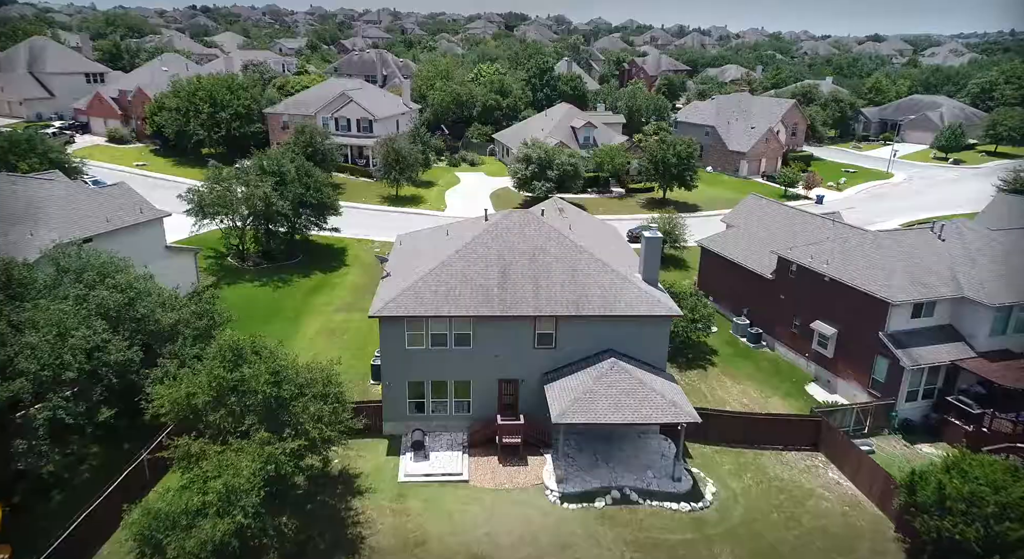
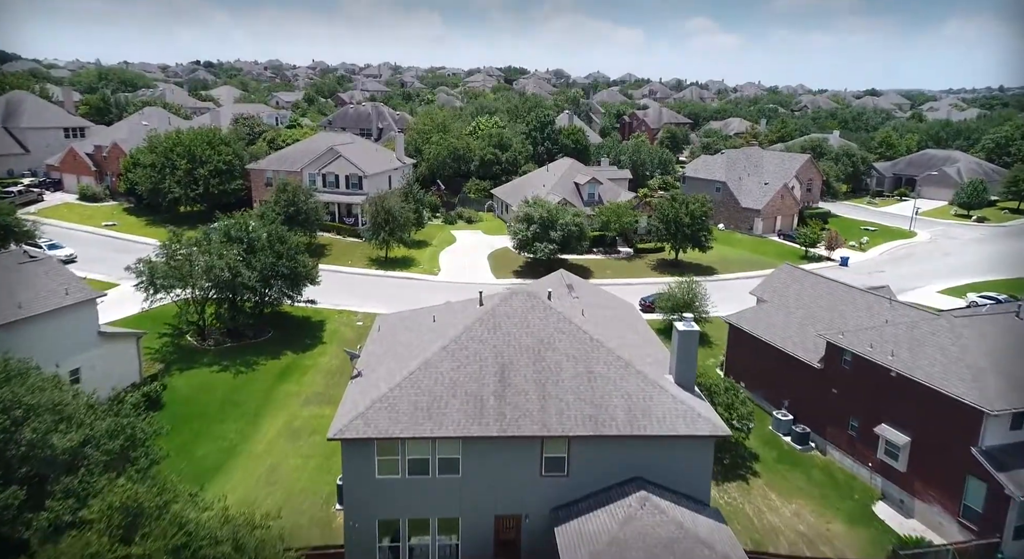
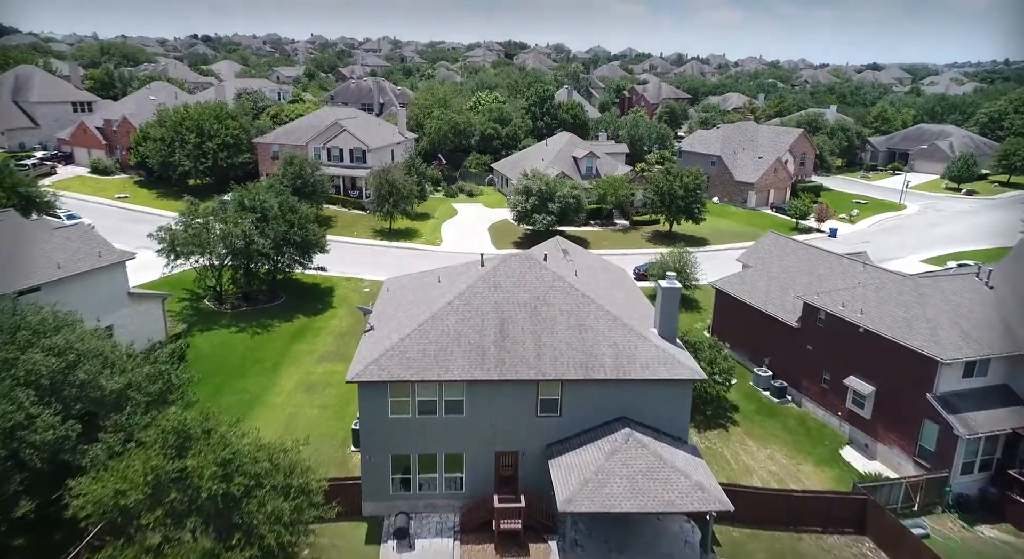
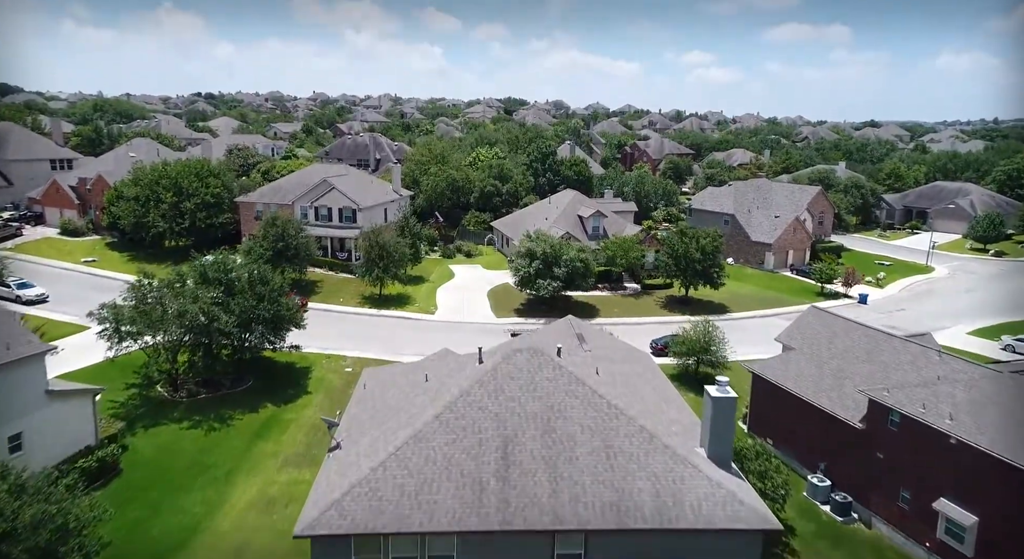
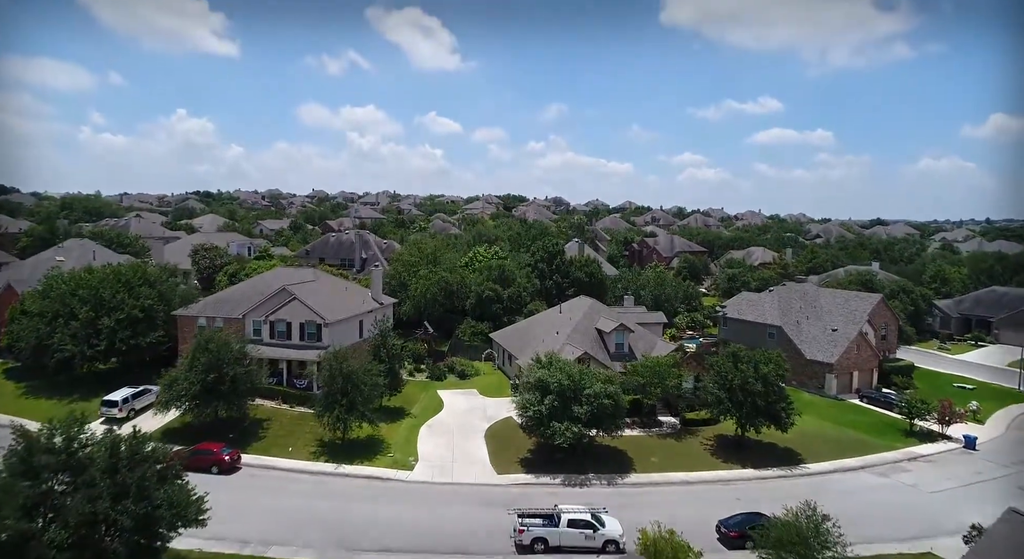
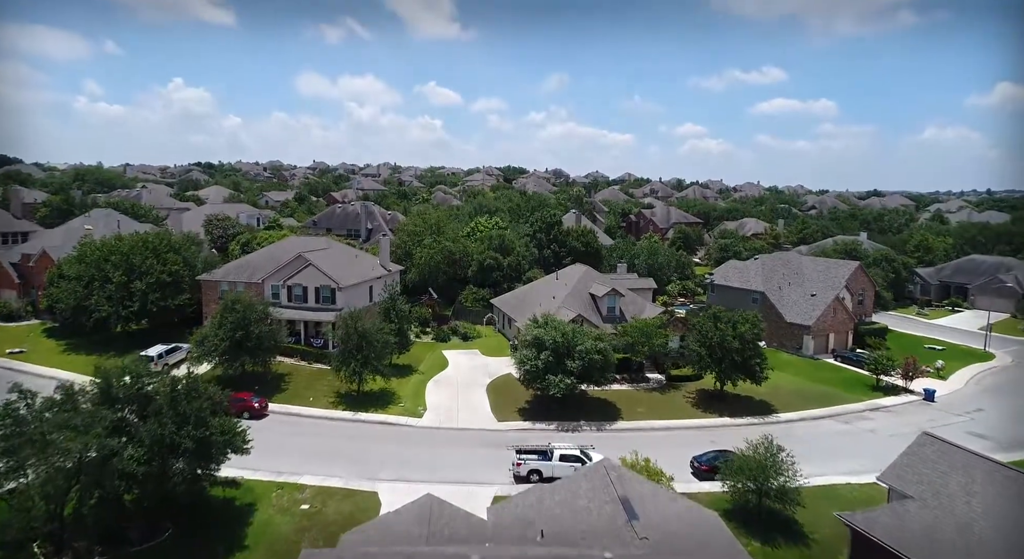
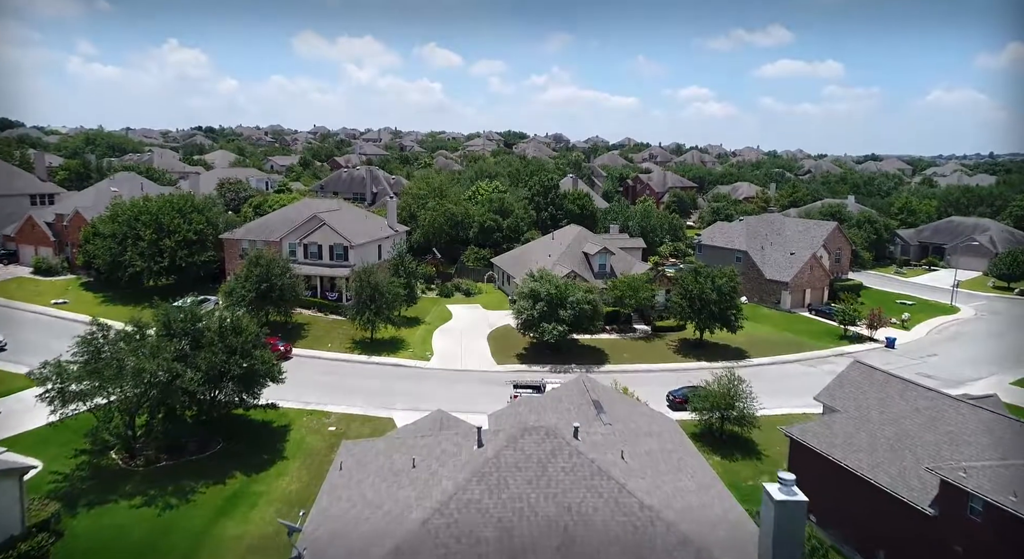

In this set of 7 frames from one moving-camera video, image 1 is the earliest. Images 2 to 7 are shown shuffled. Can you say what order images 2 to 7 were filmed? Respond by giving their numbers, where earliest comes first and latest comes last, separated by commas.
3, 2, 4, 7, 6, 5
